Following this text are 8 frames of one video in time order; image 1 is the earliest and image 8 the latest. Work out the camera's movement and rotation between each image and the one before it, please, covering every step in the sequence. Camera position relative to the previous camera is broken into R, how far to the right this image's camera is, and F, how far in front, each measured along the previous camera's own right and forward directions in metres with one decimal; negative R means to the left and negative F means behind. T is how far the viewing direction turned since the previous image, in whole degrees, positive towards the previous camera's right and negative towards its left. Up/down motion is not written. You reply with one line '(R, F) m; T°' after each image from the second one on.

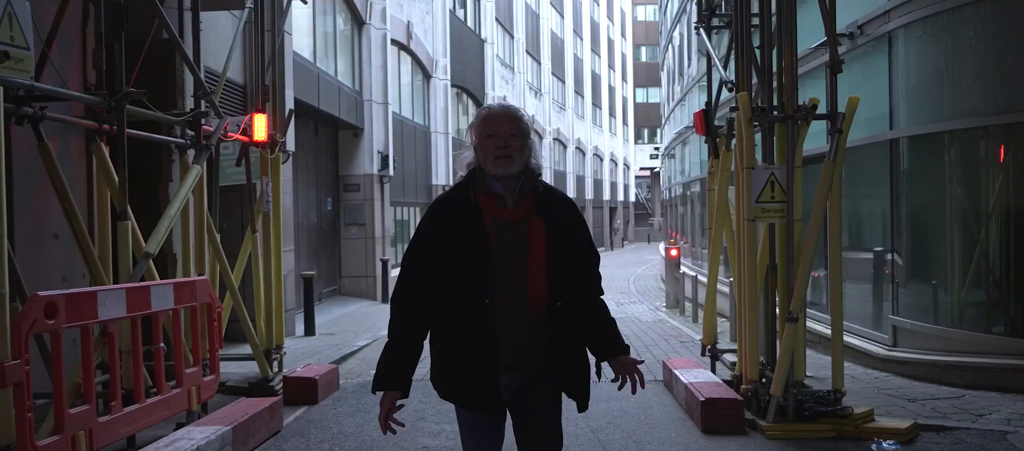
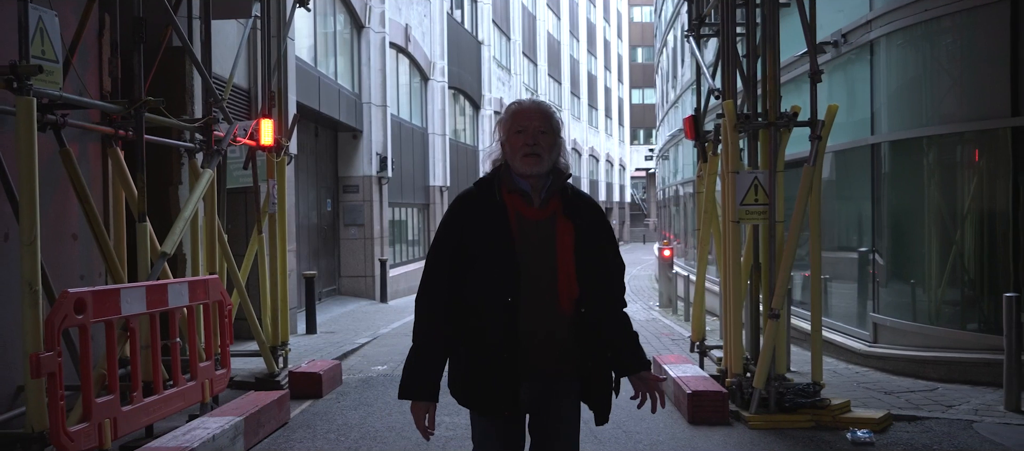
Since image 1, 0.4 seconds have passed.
(0.0, -0.3) m; 0°
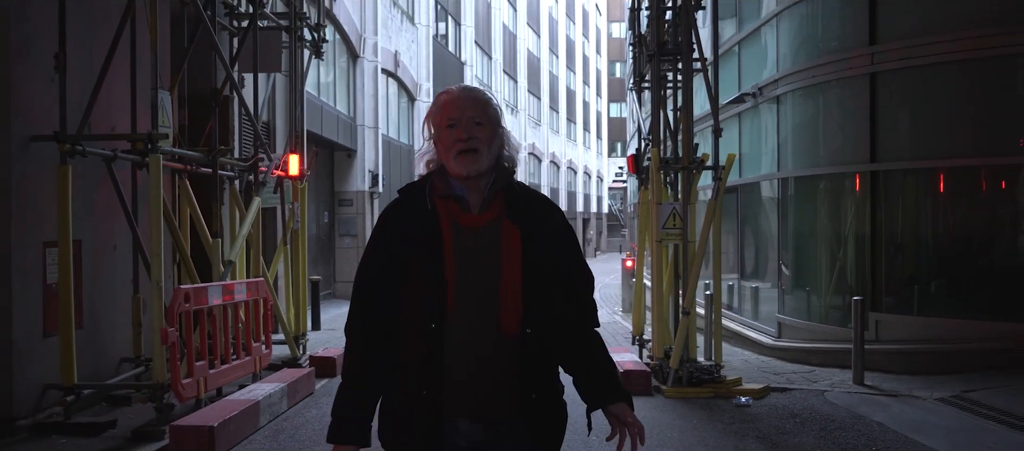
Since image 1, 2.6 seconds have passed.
(0.0, -2.1) m; +1°
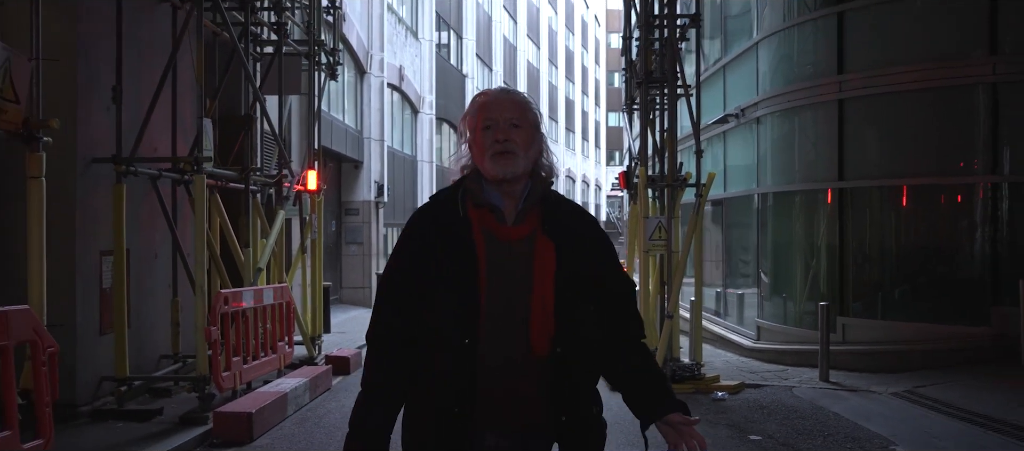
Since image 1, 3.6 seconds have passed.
(0.0, -0.9) m; 0°
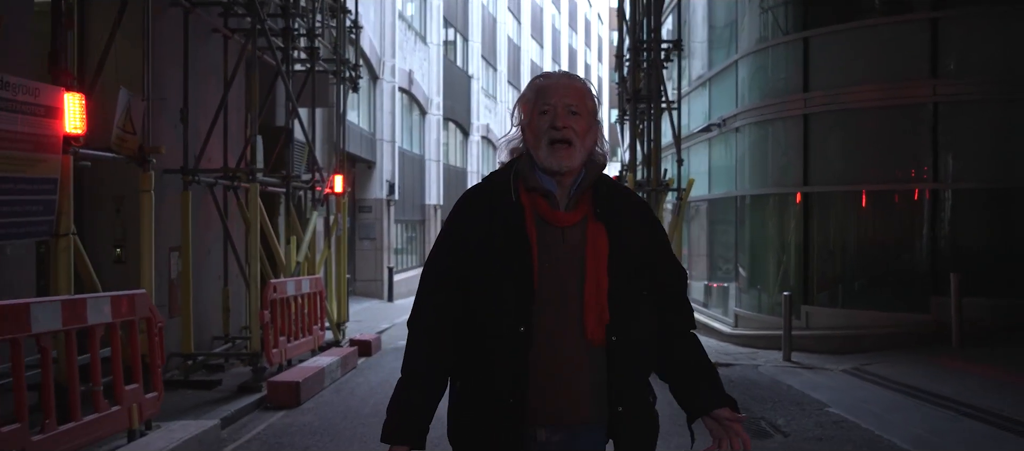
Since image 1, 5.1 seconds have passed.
(0.0, -1.4) m; 0°
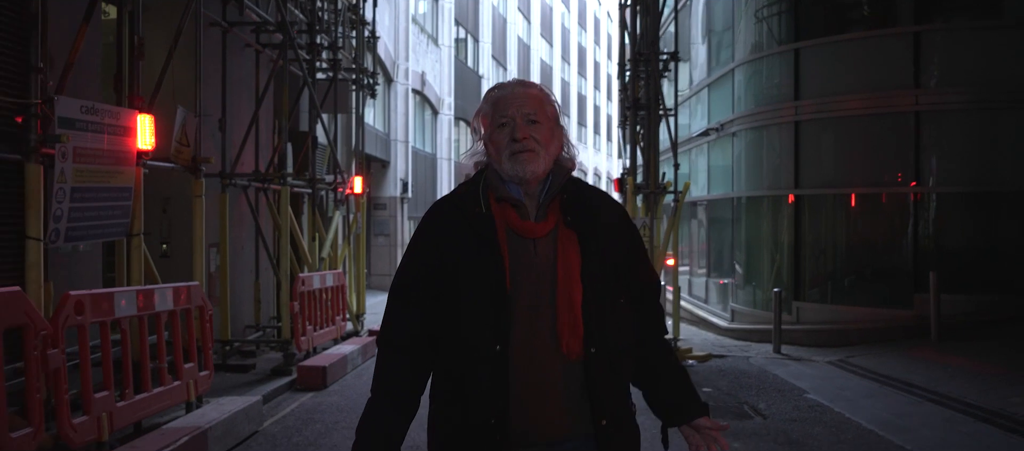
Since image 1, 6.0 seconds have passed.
(0.0, -0.8) m; -1°
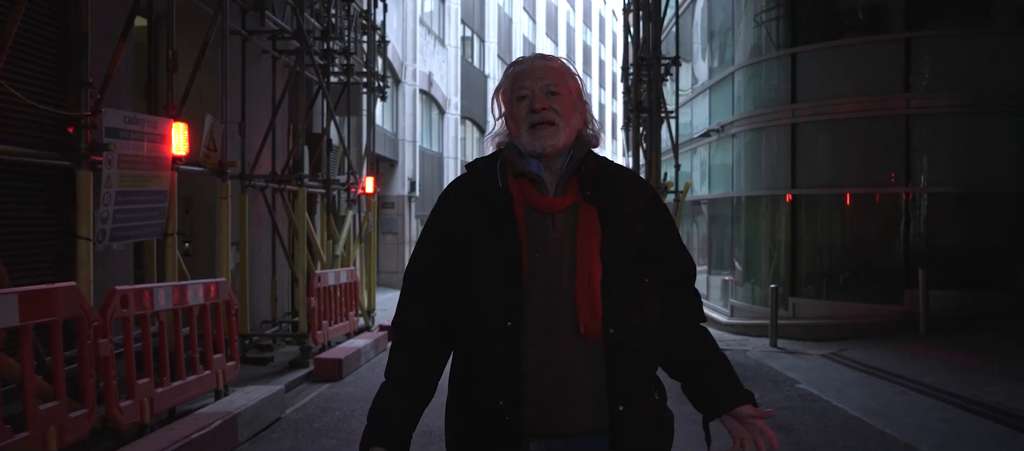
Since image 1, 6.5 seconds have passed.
(0.0, -0.5) m; 0°
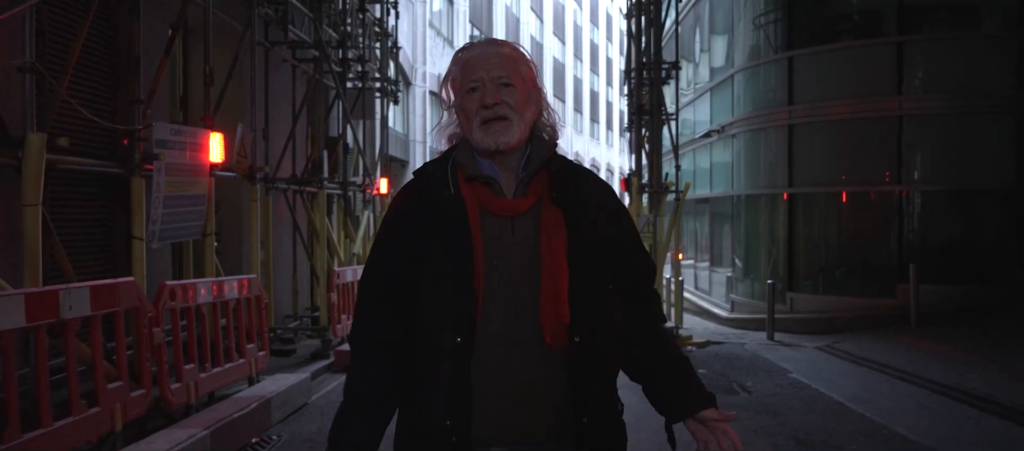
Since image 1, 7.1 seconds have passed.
(0.0, -0.6) m; -1°
